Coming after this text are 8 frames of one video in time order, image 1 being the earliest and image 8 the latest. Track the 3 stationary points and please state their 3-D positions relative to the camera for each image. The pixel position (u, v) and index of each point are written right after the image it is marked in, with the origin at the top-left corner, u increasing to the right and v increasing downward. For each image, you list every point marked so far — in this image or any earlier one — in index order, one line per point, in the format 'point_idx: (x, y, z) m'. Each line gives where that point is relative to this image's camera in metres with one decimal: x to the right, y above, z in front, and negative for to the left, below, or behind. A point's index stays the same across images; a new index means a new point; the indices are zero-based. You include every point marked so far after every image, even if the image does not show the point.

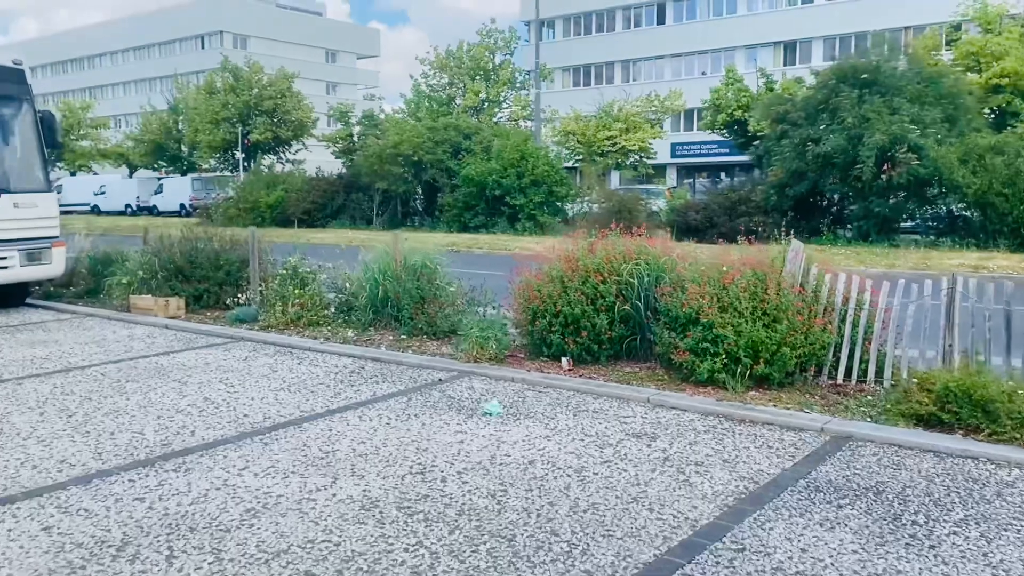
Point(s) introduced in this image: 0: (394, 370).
0: (-1.0, -0.7, +7.4) m
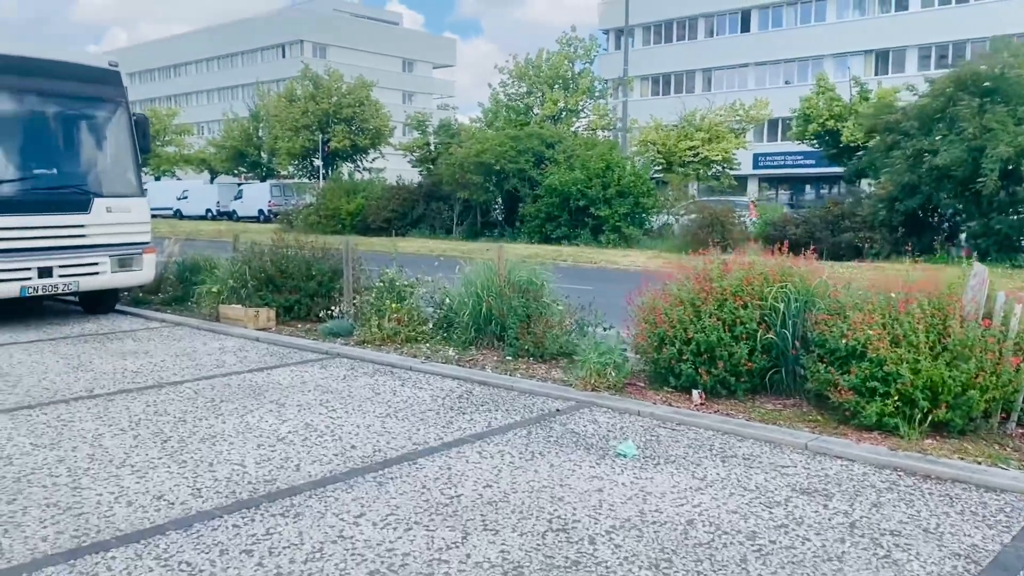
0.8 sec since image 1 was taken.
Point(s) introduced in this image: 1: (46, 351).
0: (-0.1, -0.8, +6.7) m
1: (-4.6, -0.6, +8.8) m
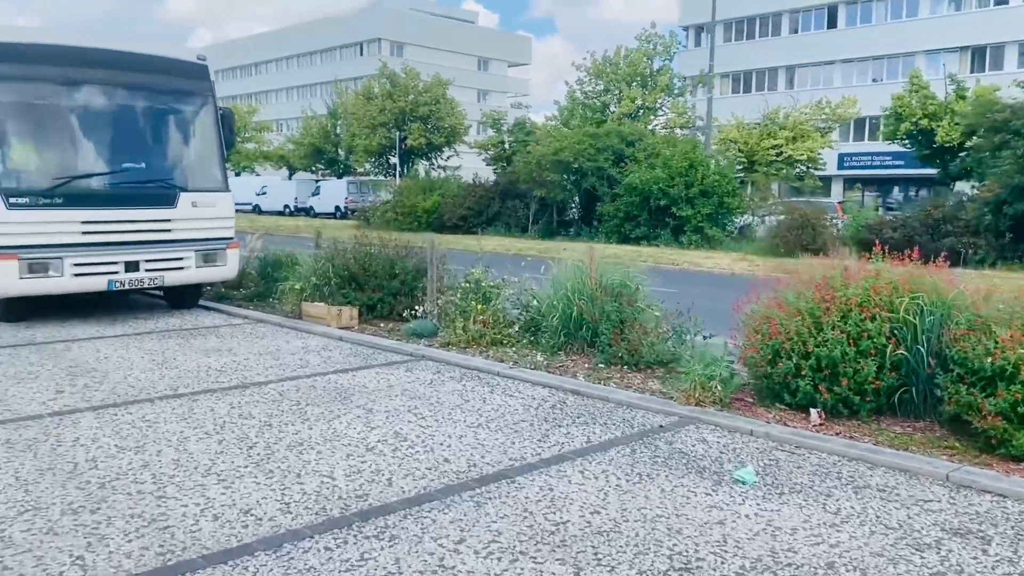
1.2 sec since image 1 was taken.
0: (+0.6, -0.9, +6.3) m
1: (-3.8, -0.6, +8.7) m
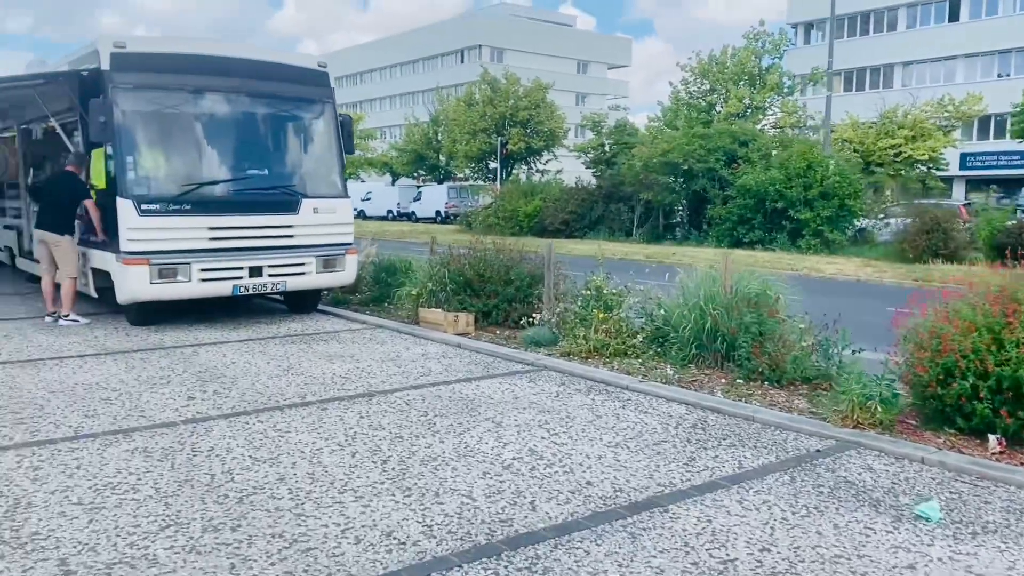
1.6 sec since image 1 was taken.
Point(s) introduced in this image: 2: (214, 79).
0: (+1.6, -0.9, +5.9) m
1: (-2.5, -0.6, +8.7) m
2: (-3.5, +2.4, +10.2) m
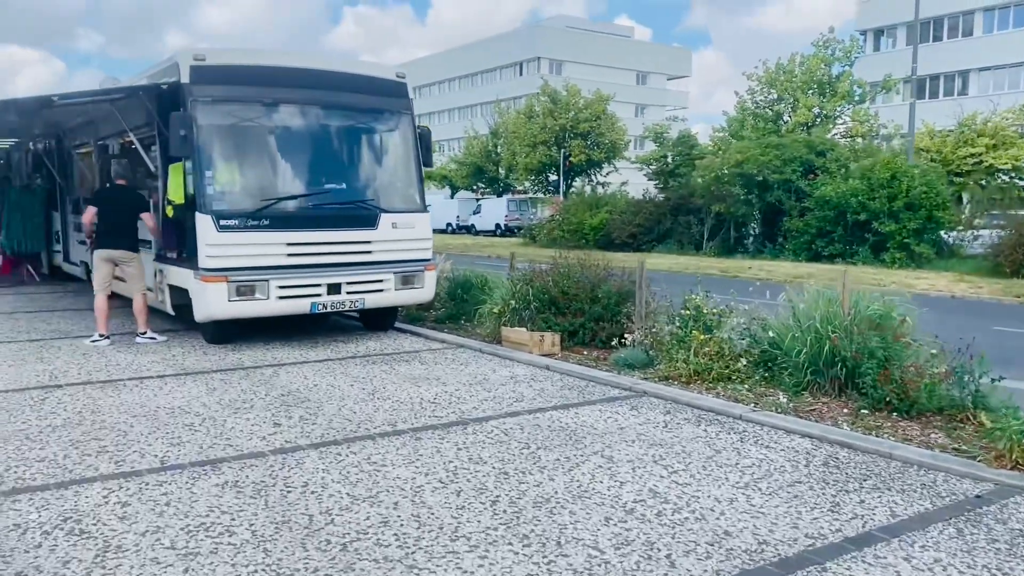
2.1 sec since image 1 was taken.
0: (+2.3, -1.1, +5.3) m
1: (-1.7, -0.8, +8.4) m
2: (-2.5, +2.2, +10.0) m
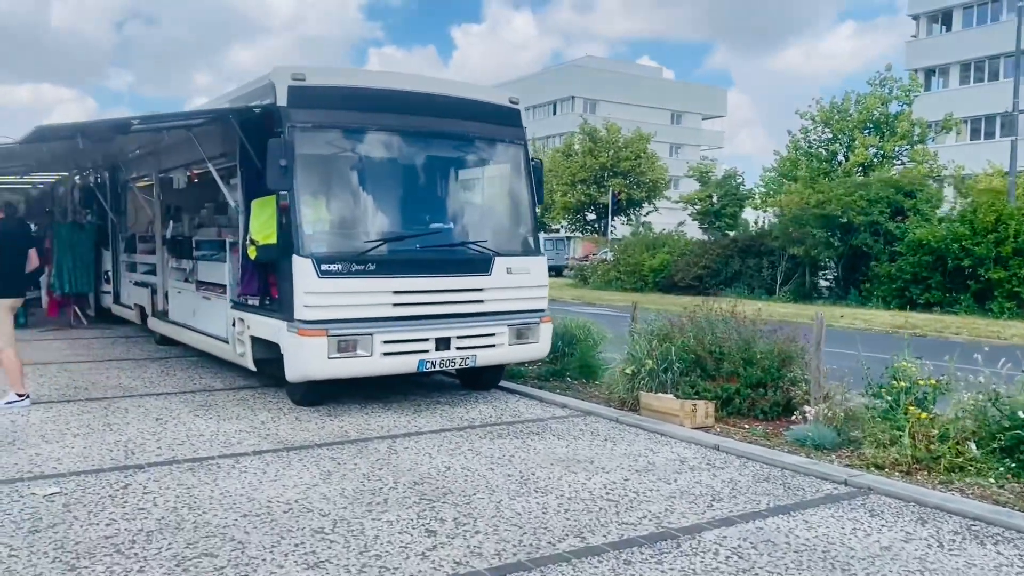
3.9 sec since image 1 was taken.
0: (+3.5, -1.5, +3.8) m
1: (-0.4, -1.3, +7.0) m
2: (-1.1, +1.7, +8.7) m
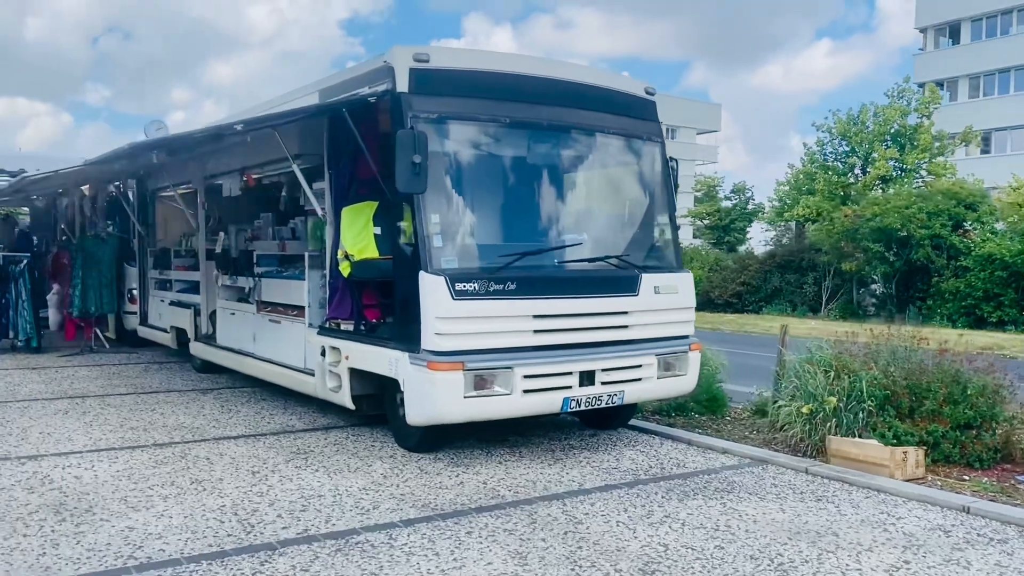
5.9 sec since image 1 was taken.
0: (+4.9, -1.6, +2.5) m
1: (+0.9, -1.4, +5.6) m
2: (+0.1, +1.5, +7.4) m
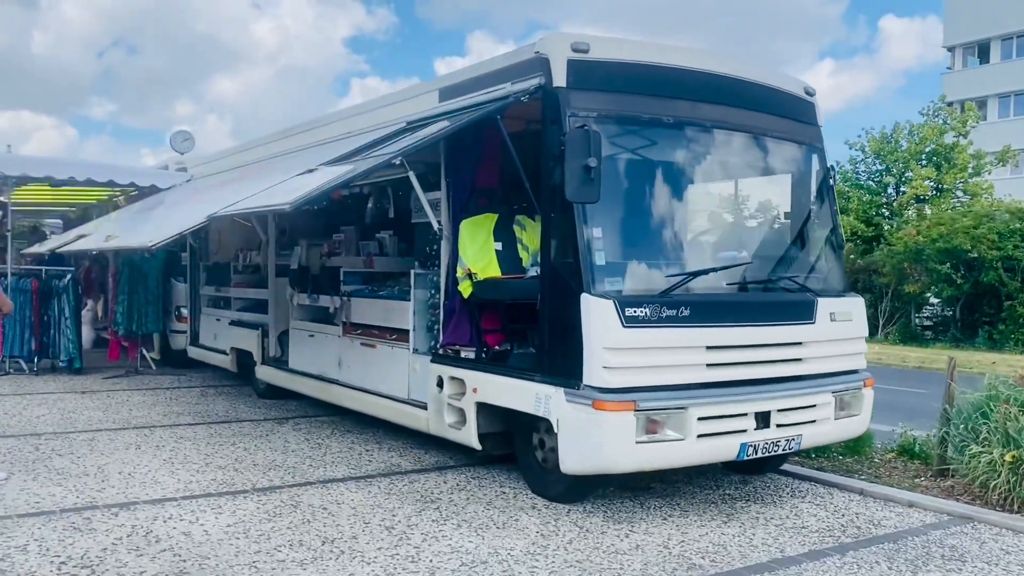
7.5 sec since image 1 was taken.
0: (+6.0, -1.7, +1.5) m
1: (+2.1, -1.6, +4.6) m
2: (+1.3, +1.3, +6.4) m
